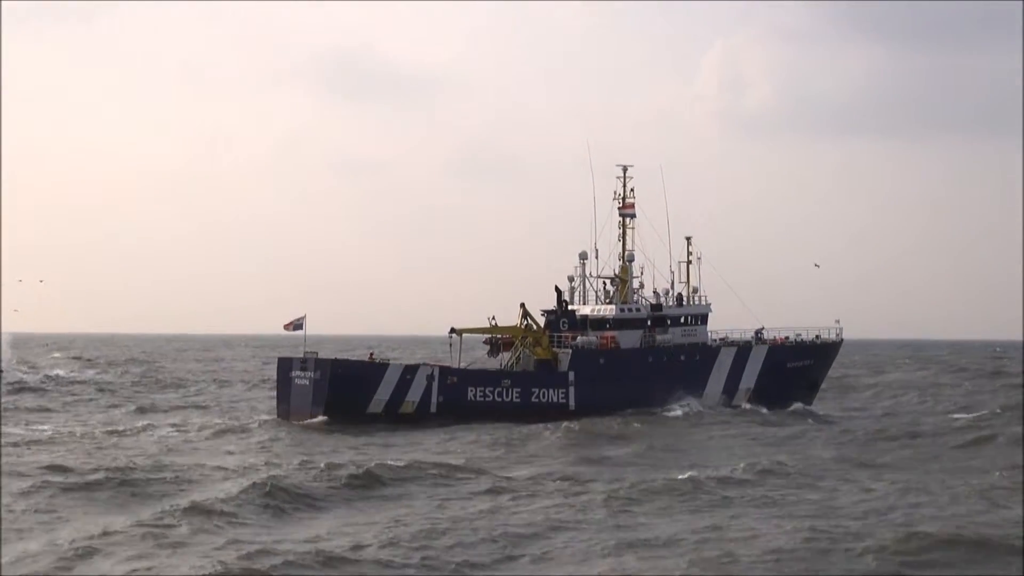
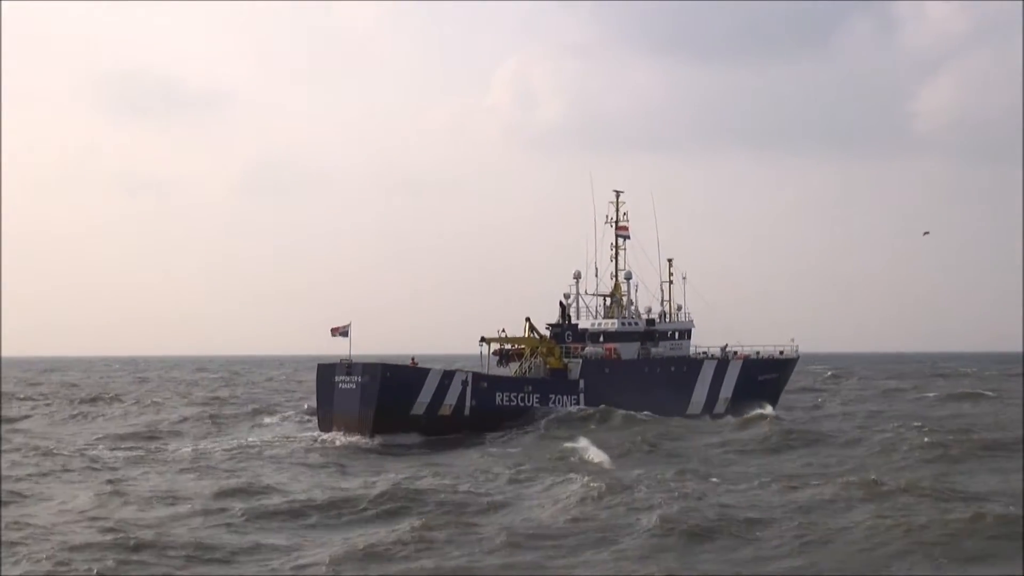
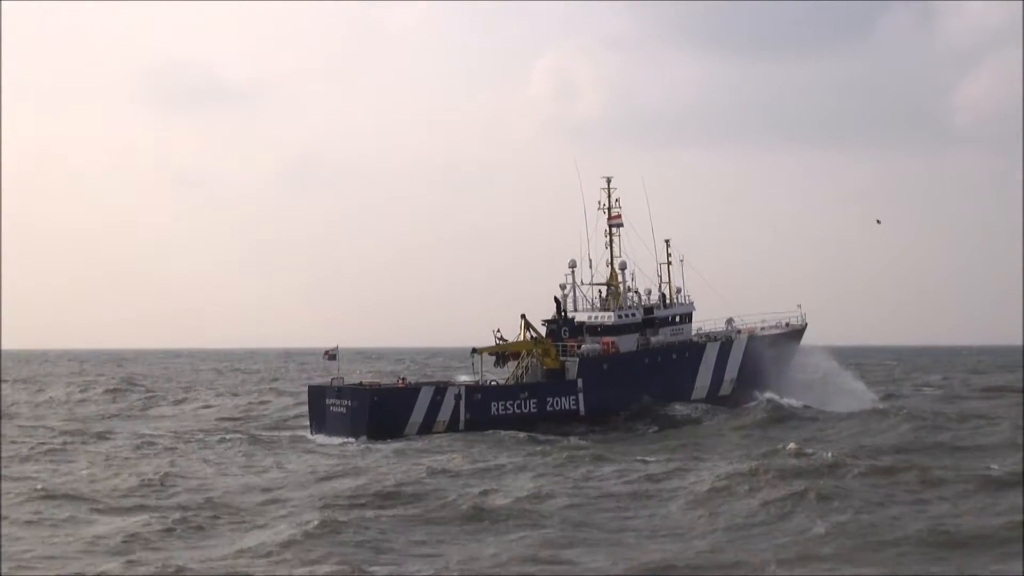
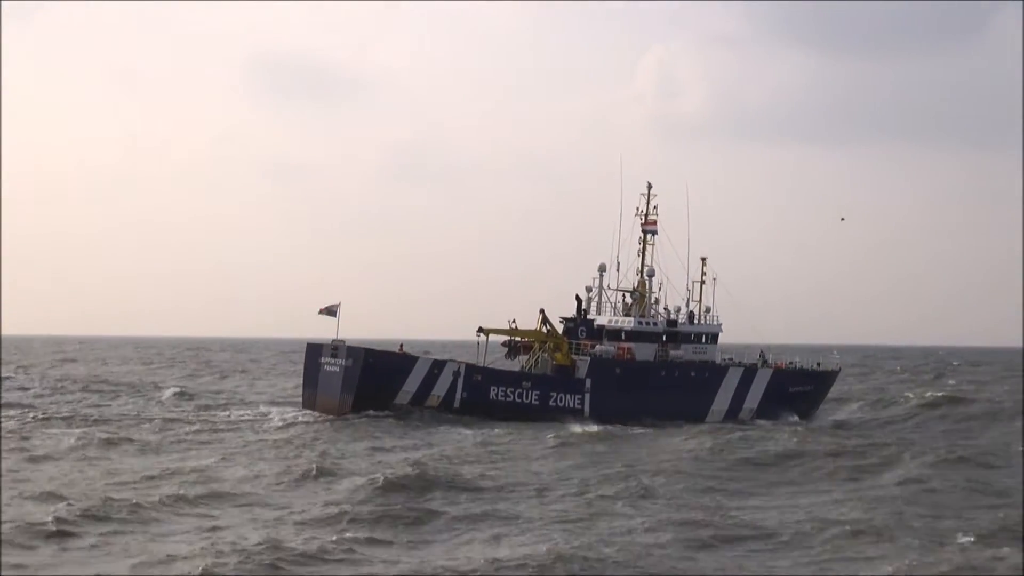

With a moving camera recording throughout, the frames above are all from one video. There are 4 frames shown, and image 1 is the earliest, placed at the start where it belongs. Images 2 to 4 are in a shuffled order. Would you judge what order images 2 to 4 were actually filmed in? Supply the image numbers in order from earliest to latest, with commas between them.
4, 3, 2
